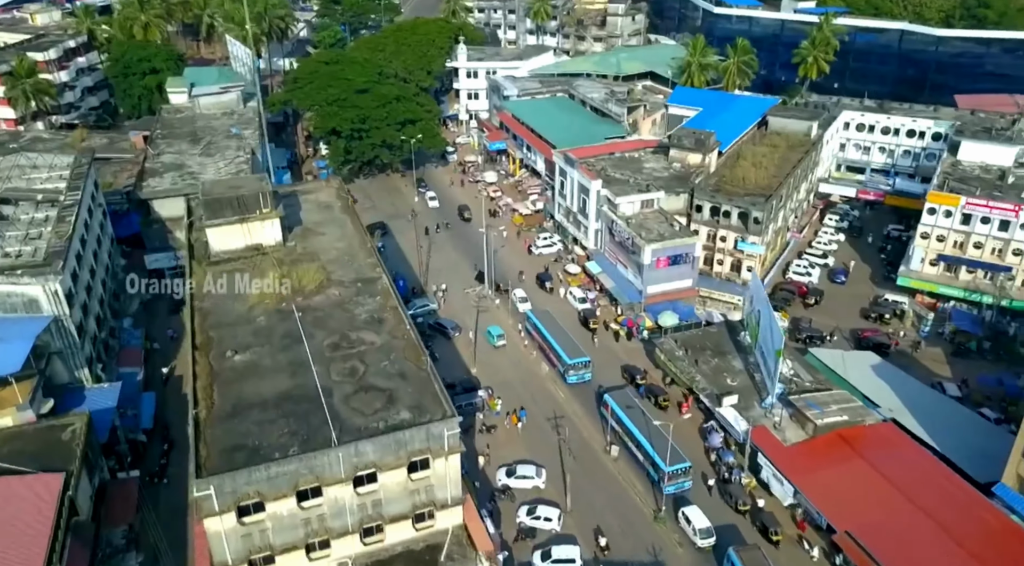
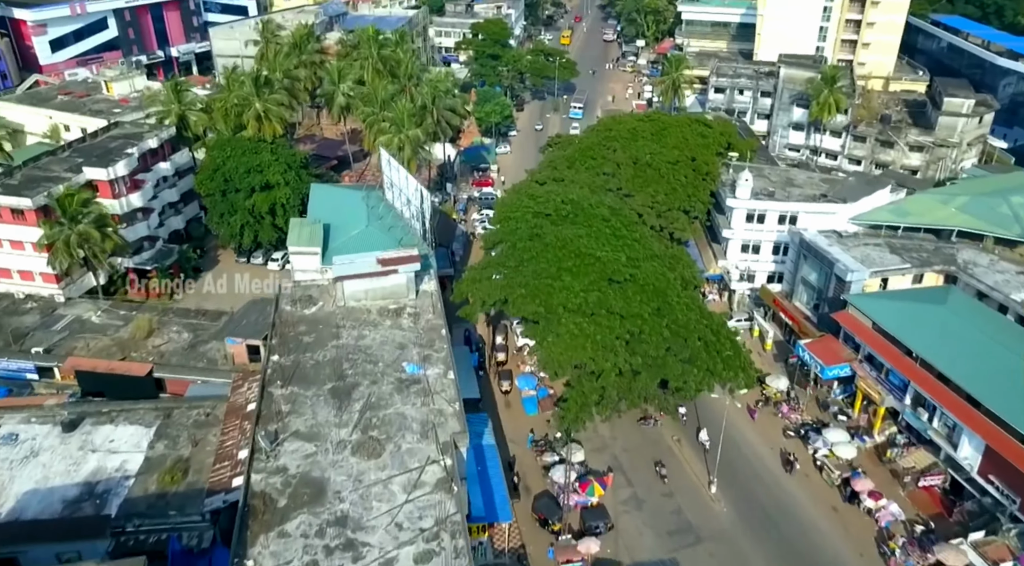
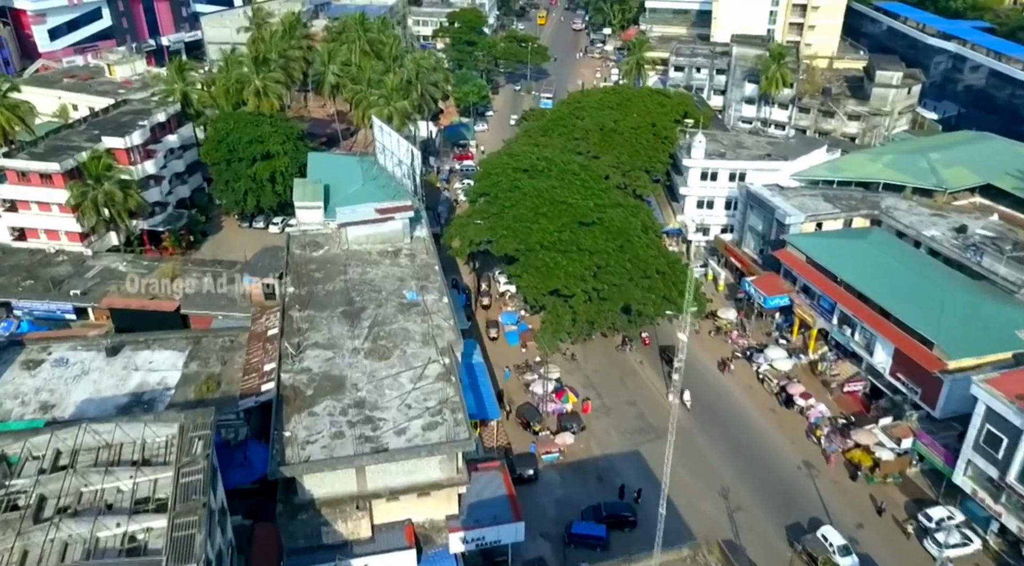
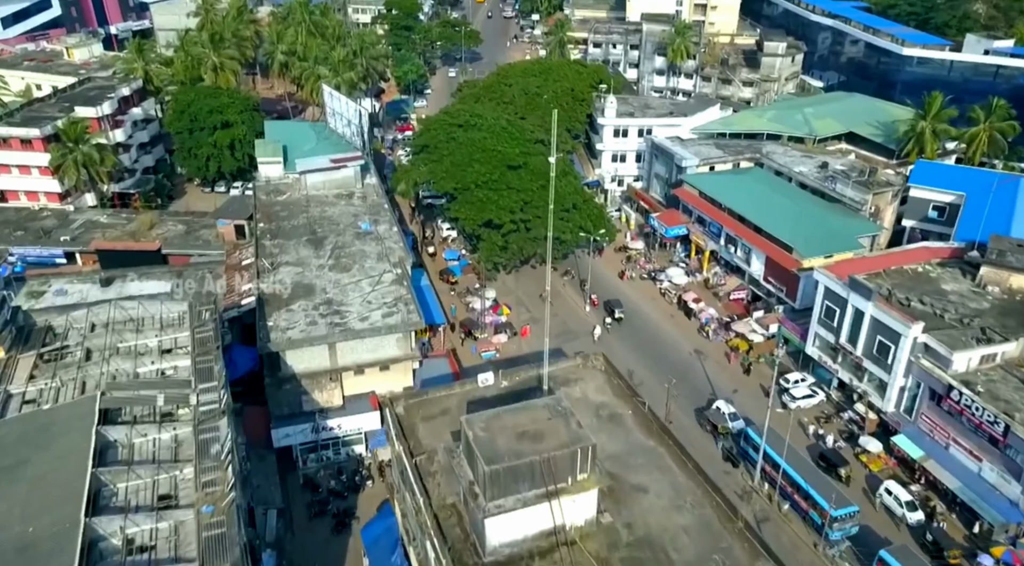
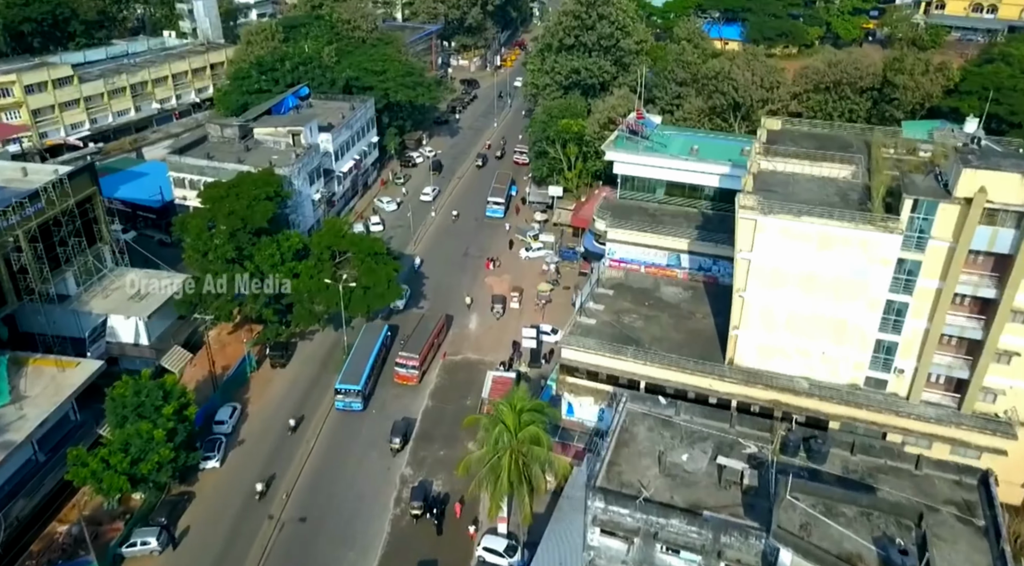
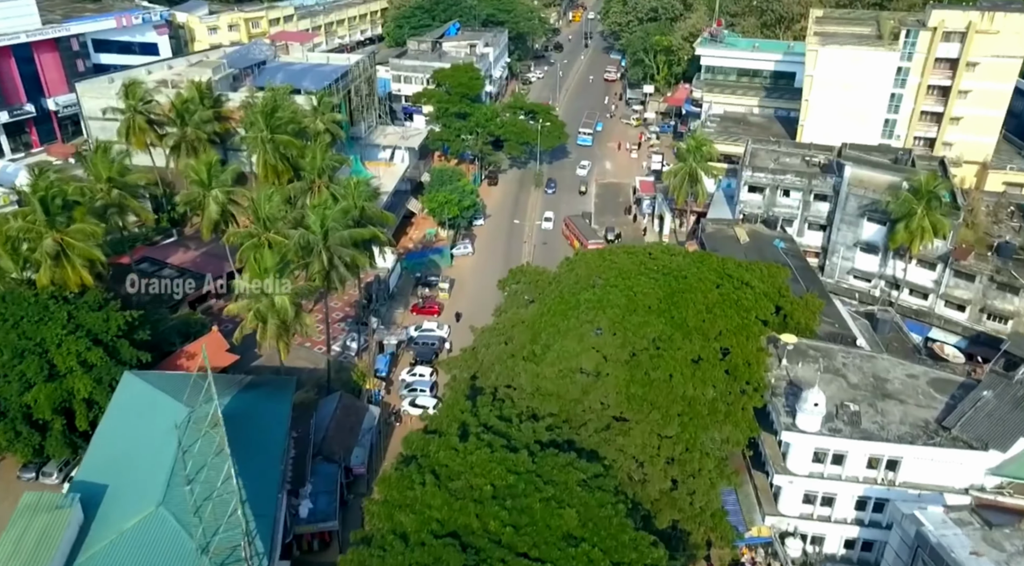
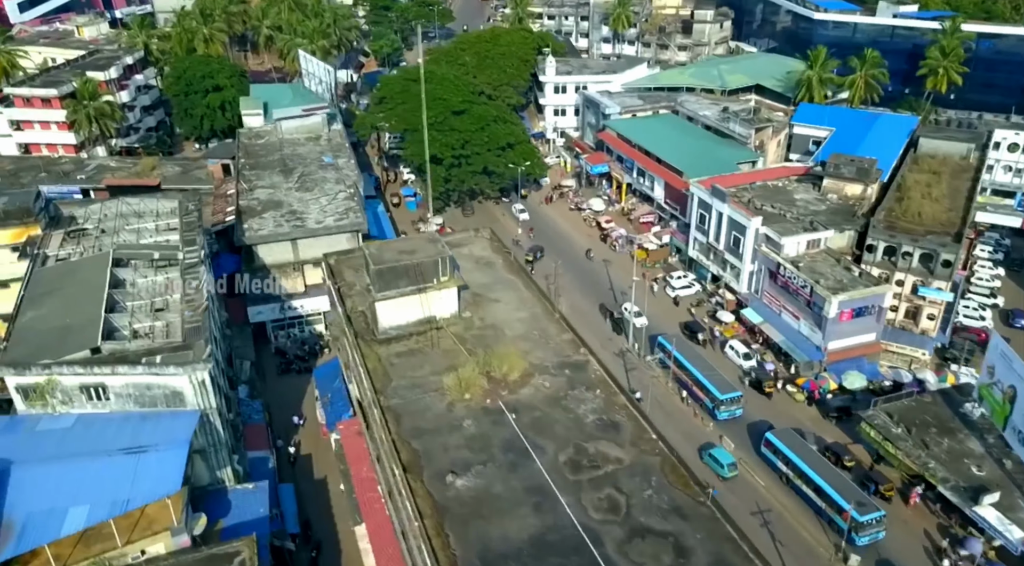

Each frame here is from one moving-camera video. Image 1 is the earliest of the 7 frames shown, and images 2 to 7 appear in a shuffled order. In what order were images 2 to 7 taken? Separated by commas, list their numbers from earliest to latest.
7, 4, 3, 2, 6, 5
